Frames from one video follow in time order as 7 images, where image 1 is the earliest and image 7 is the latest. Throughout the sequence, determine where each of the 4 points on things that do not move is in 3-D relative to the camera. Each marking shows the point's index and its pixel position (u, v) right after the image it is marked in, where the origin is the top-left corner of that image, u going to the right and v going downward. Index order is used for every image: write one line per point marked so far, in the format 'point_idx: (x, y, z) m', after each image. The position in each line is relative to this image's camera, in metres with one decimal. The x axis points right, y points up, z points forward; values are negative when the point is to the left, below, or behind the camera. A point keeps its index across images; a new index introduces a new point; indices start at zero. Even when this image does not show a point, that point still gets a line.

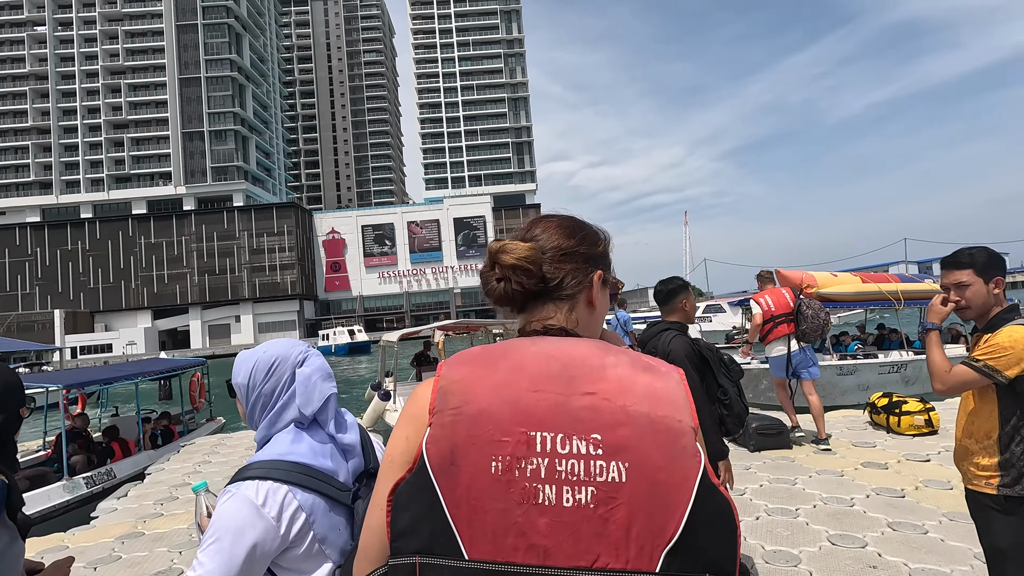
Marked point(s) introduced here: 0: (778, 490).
0: (+3.1, -2.3, +6.2) m
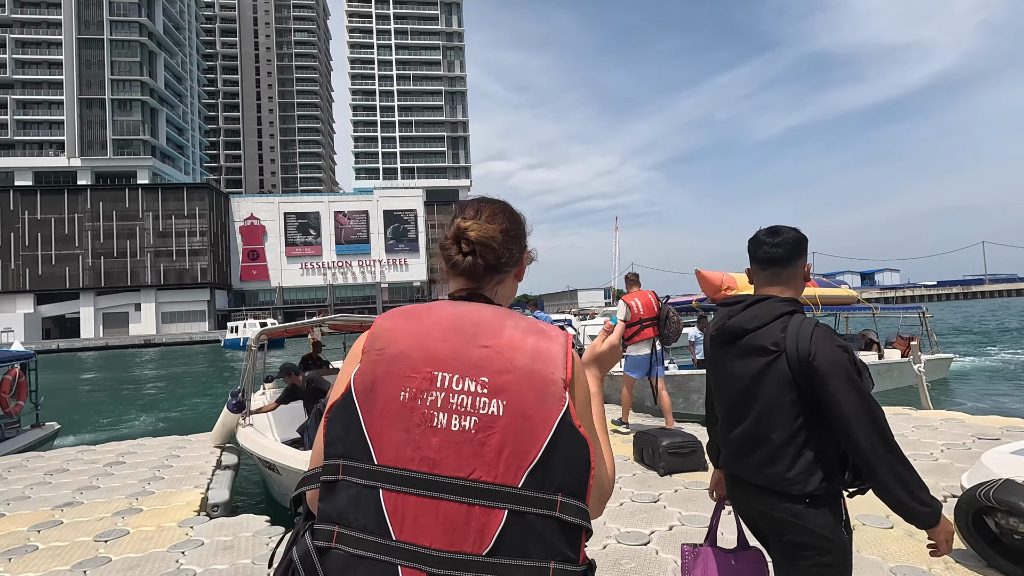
0: (+1.8, -2.3, +5.4) m
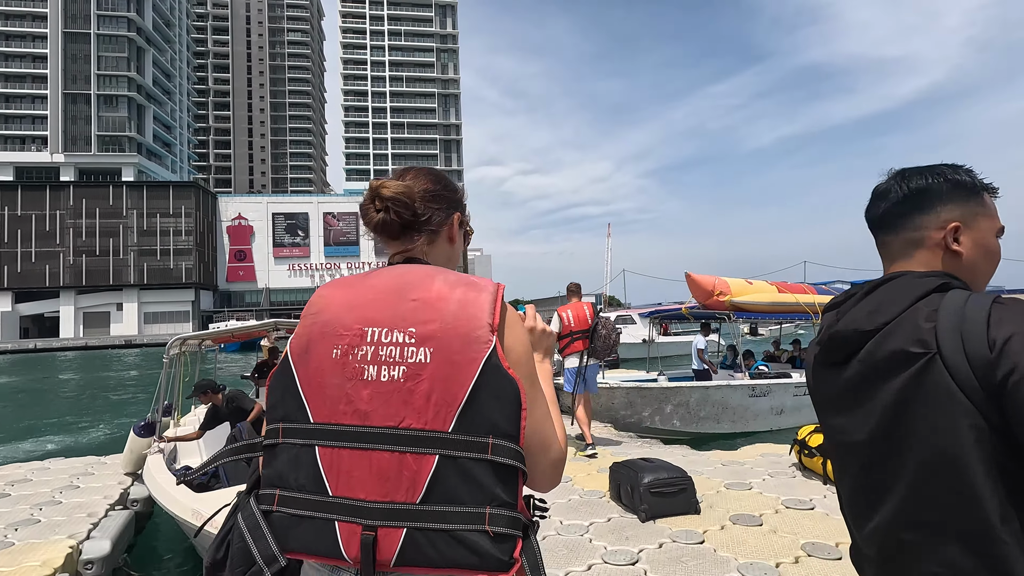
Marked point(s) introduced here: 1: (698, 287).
0: (+1.5, -2.3, +4.6) m
1: (+3.2, 0.0, +9.0) m
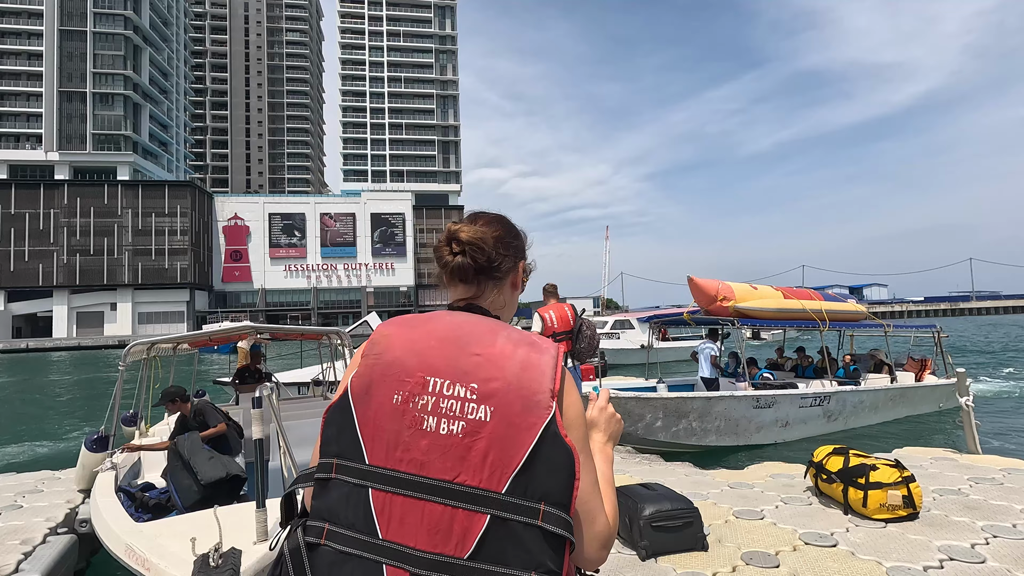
0: (+1.4, -2.3, +4.2) m
1: (+3.1, -0.1, +8.6) m
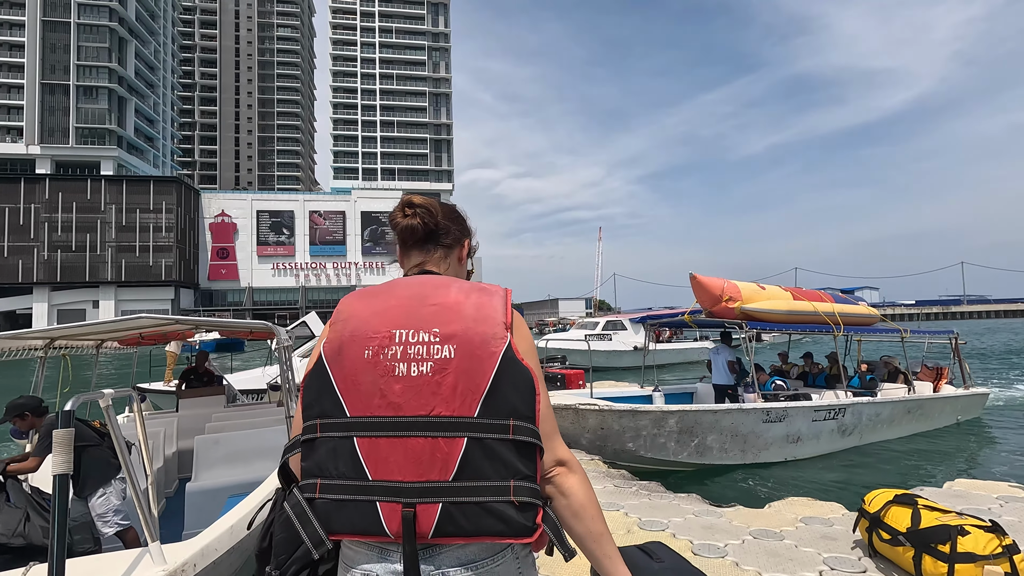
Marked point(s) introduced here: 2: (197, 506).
0: (+1.1, -2.3, +3.4) m
1: (+2.8, -0.1, +7.8) m
2: (-3.0, -2.1, +5.0) m
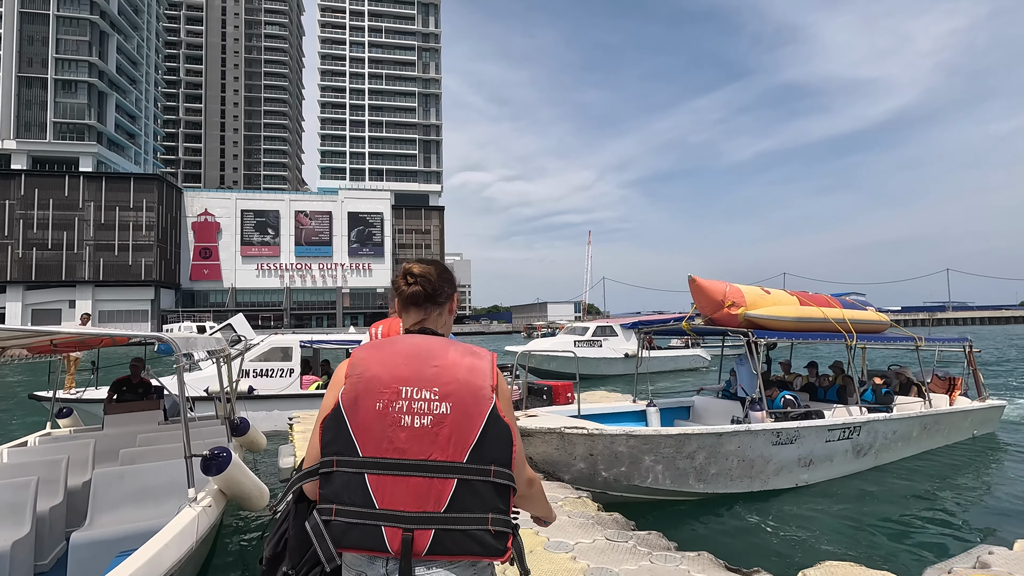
0: (+0.9, -2.3, +2.5) m
1: (+2.5, -0.1, +7.0) m
2: (-3.3, -2.1, +4.0) m
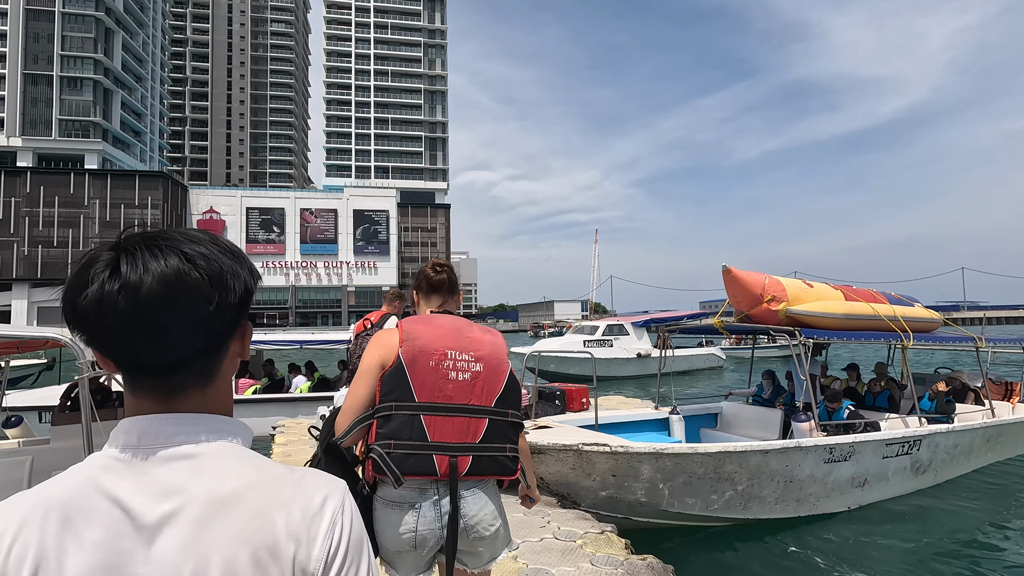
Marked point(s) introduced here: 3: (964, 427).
0: (+1.0, -2.2, +1.7) m
1: (+2.6, 0.0, +6.1) m
2: (-3.2, -2.0, +3.3) m
3: (+5.5, -1.7, +6.6) m
